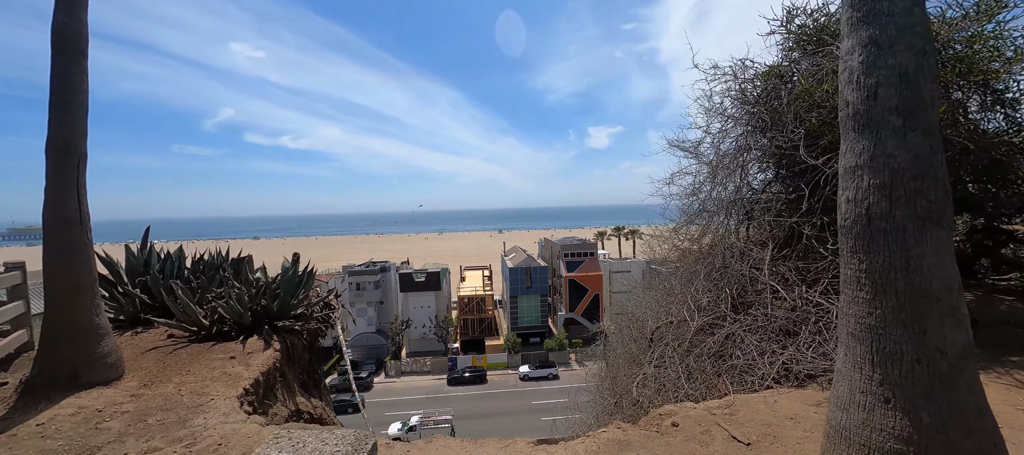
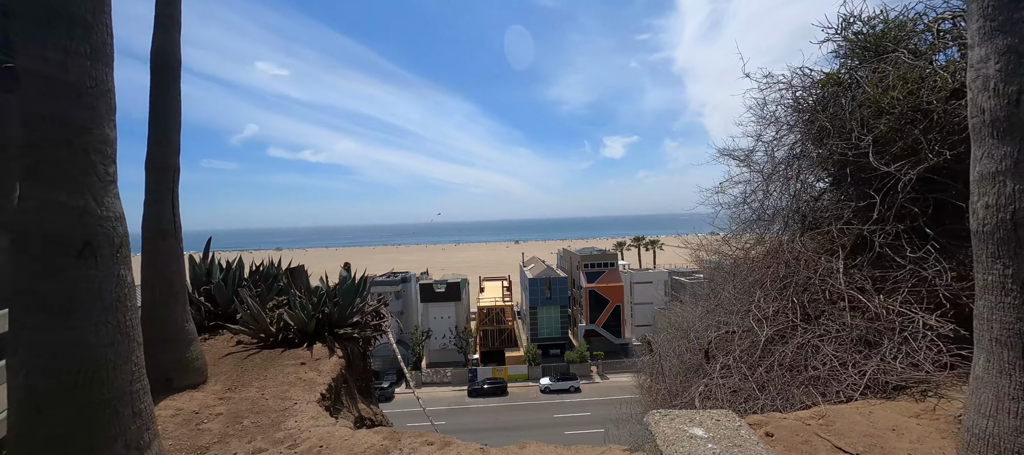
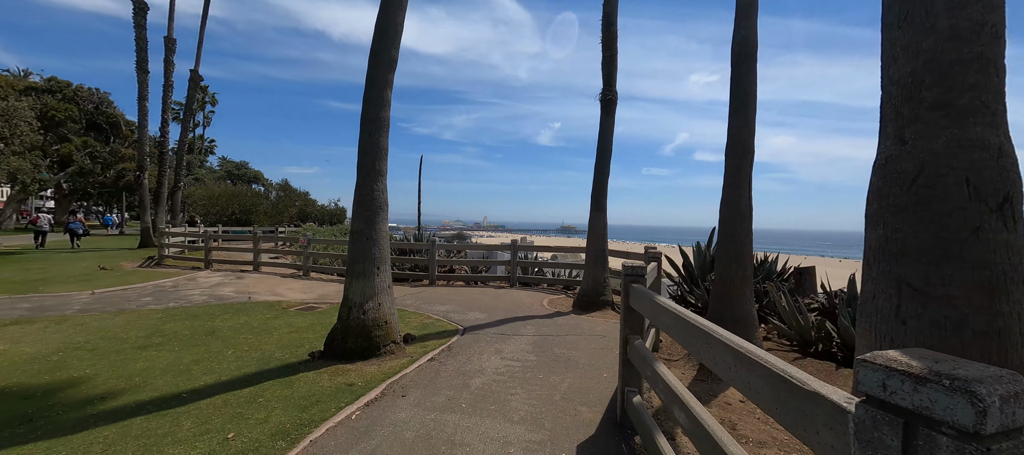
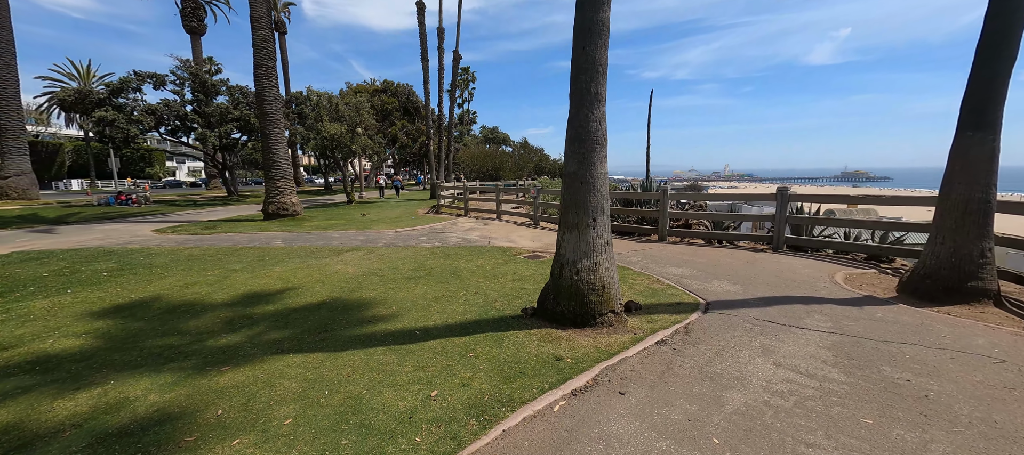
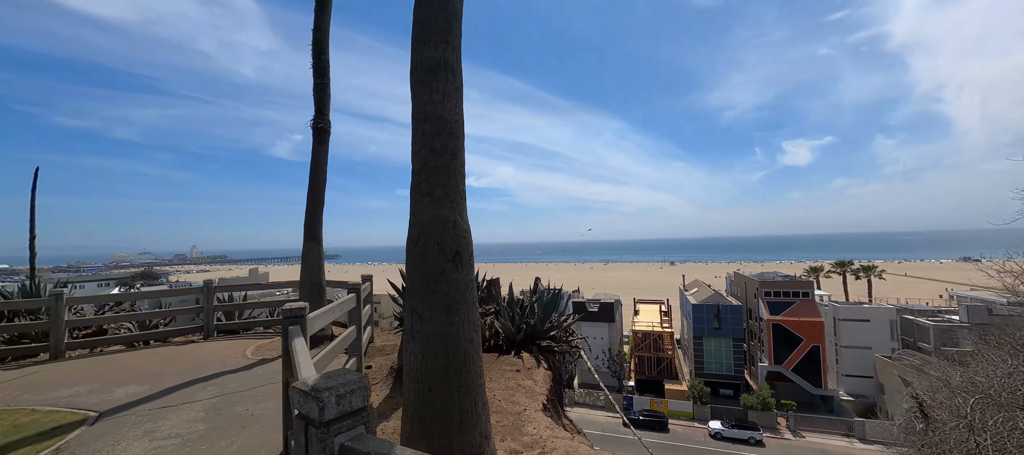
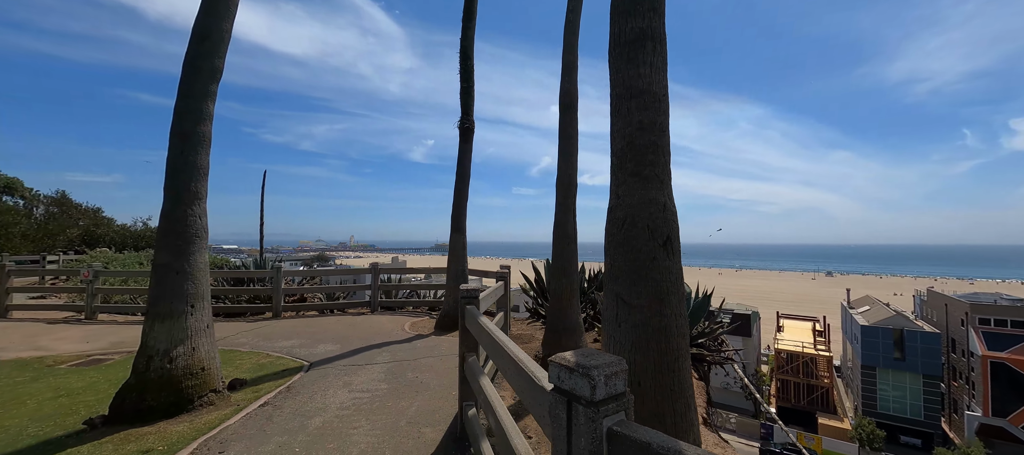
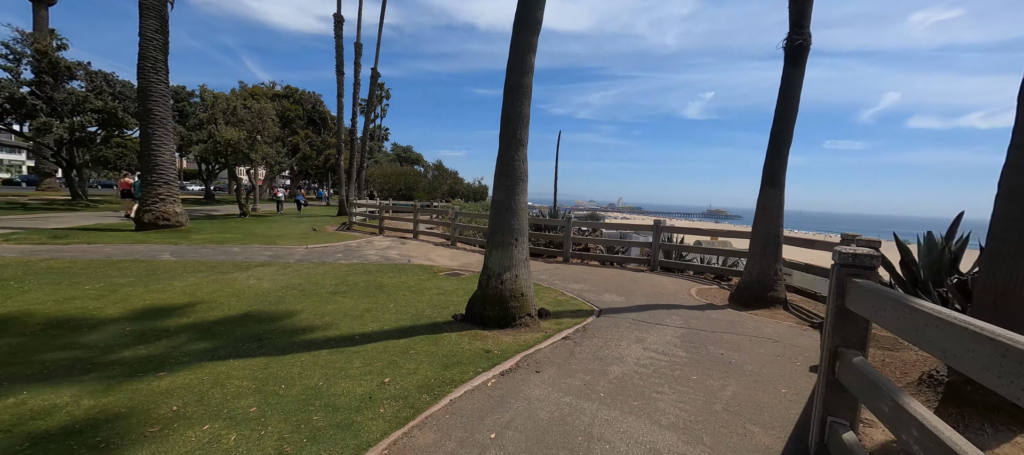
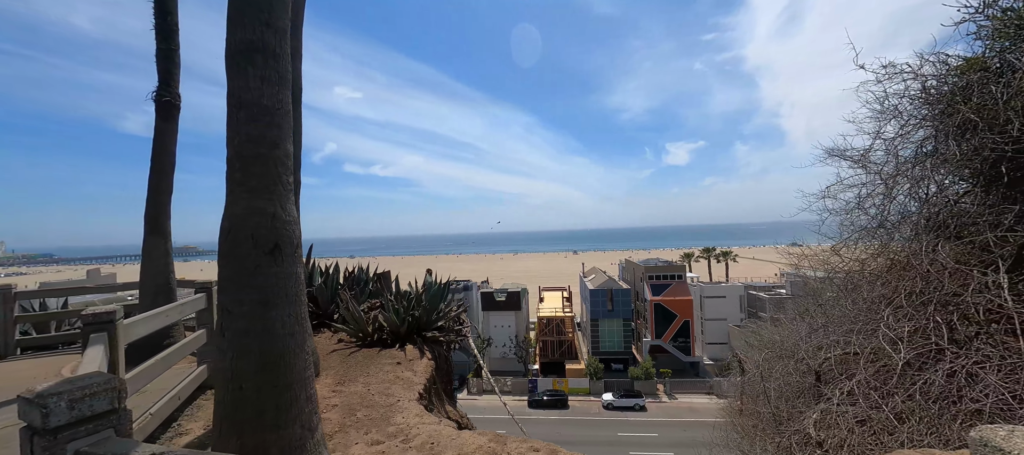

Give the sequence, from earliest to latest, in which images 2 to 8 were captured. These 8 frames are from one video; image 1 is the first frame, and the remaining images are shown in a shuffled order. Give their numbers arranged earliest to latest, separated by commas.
2, 8, 5, 6, 3, 7, 4
